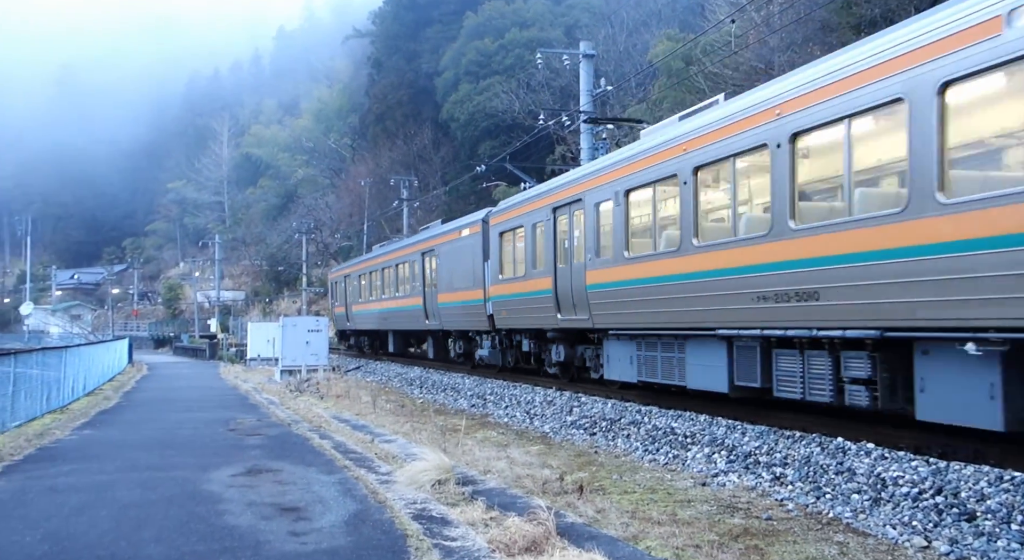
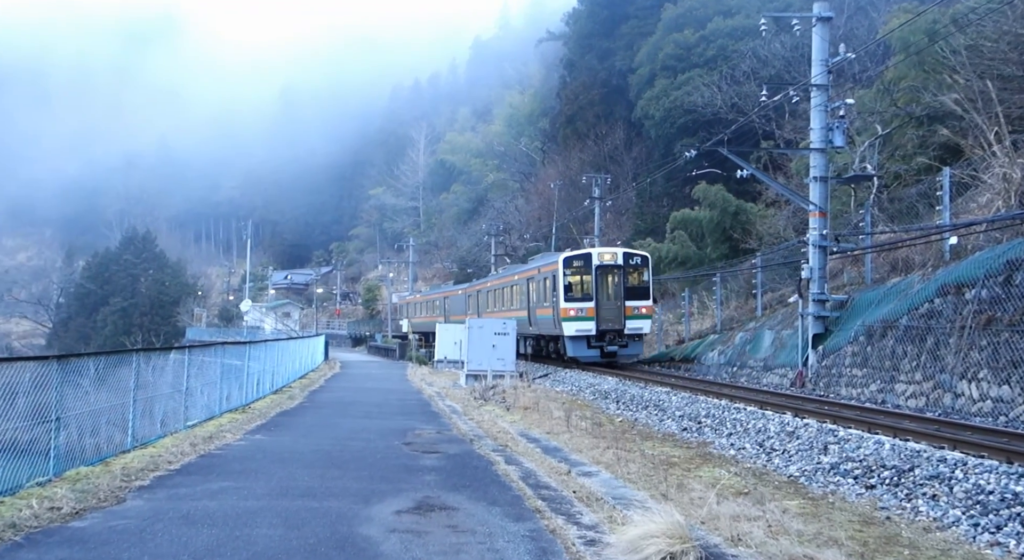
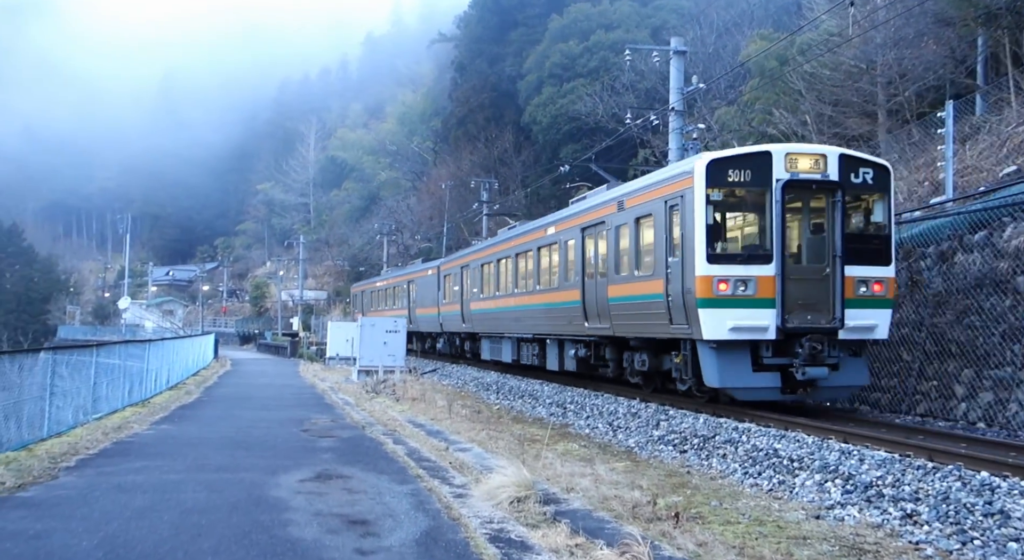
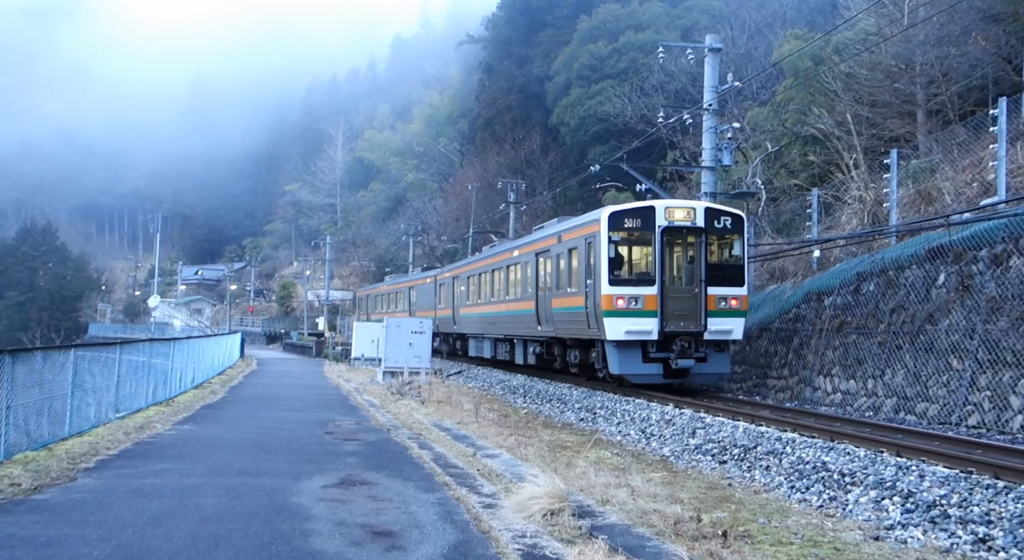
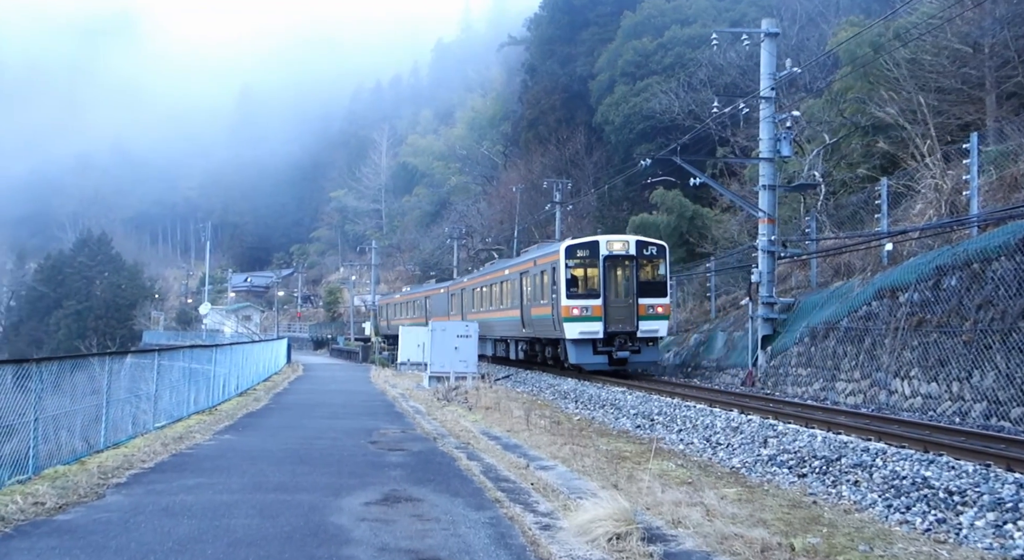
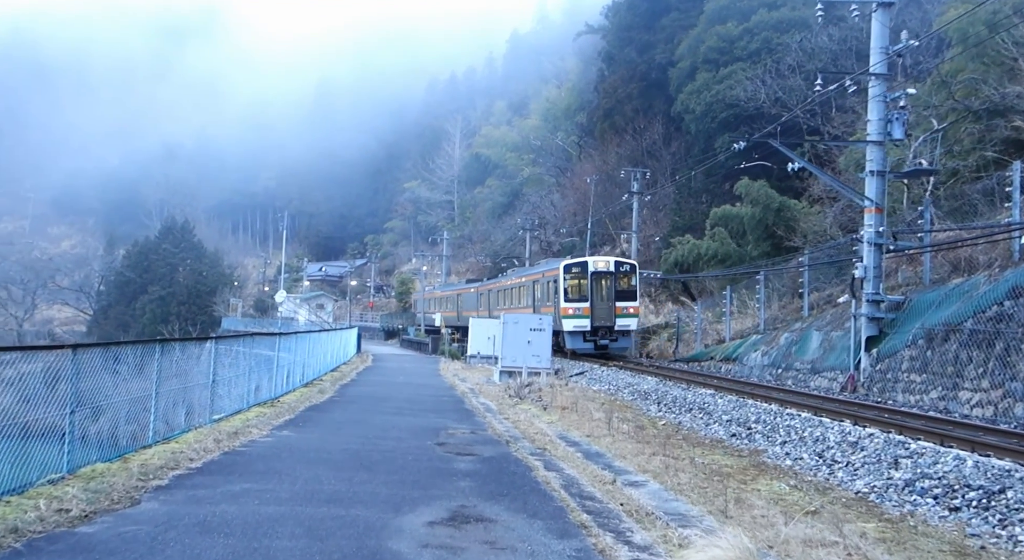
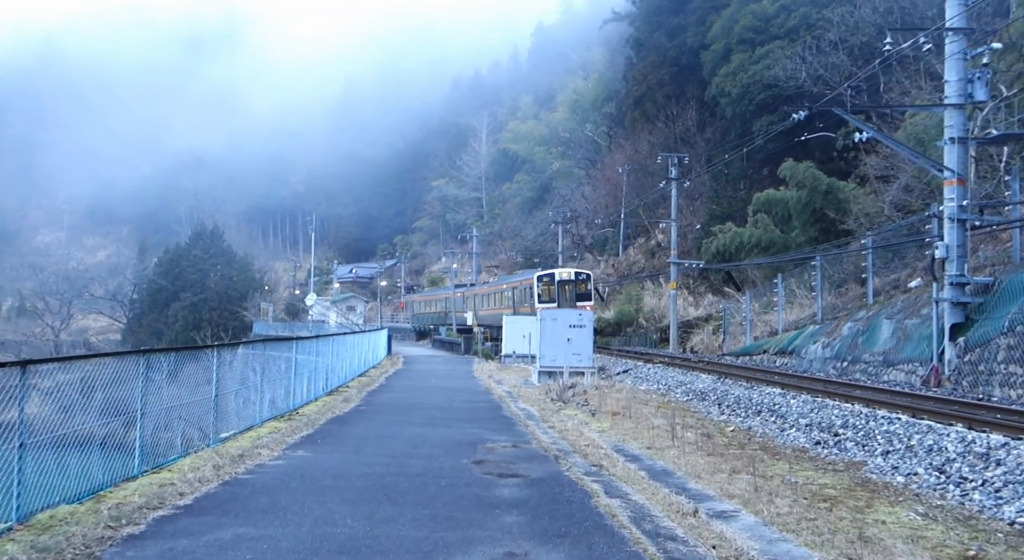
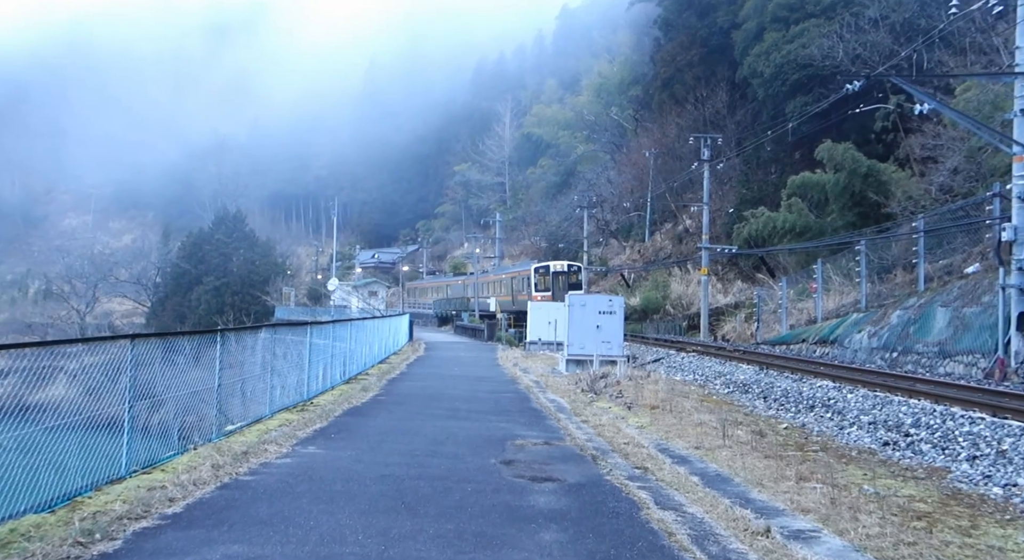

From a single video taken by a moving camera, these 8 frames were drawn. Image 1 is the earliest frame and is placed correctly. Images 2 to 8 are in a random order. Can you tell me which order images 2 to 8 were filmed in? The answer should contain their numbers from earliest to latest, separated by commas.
3, 4, 5, 2, 6, 7, 8
